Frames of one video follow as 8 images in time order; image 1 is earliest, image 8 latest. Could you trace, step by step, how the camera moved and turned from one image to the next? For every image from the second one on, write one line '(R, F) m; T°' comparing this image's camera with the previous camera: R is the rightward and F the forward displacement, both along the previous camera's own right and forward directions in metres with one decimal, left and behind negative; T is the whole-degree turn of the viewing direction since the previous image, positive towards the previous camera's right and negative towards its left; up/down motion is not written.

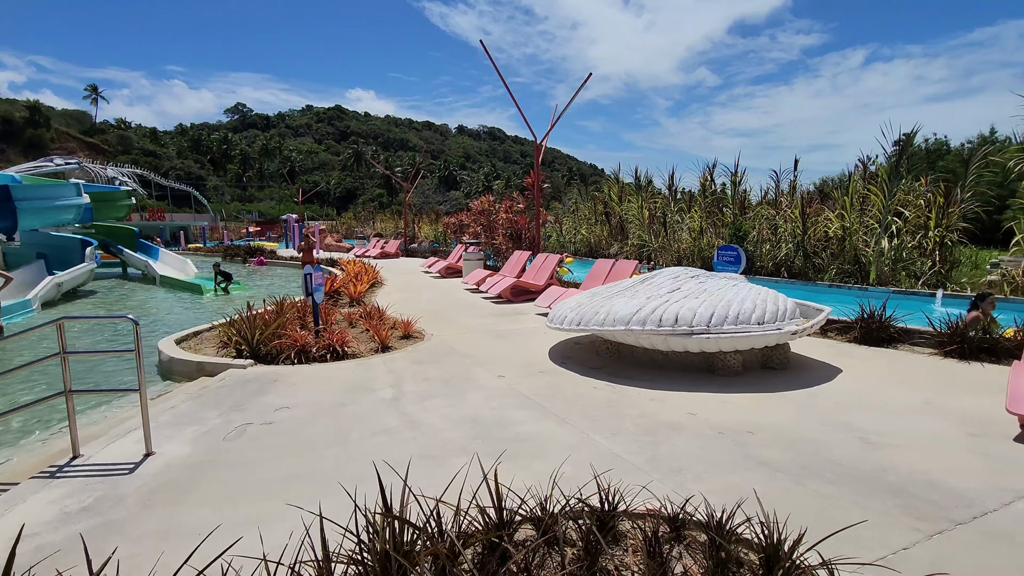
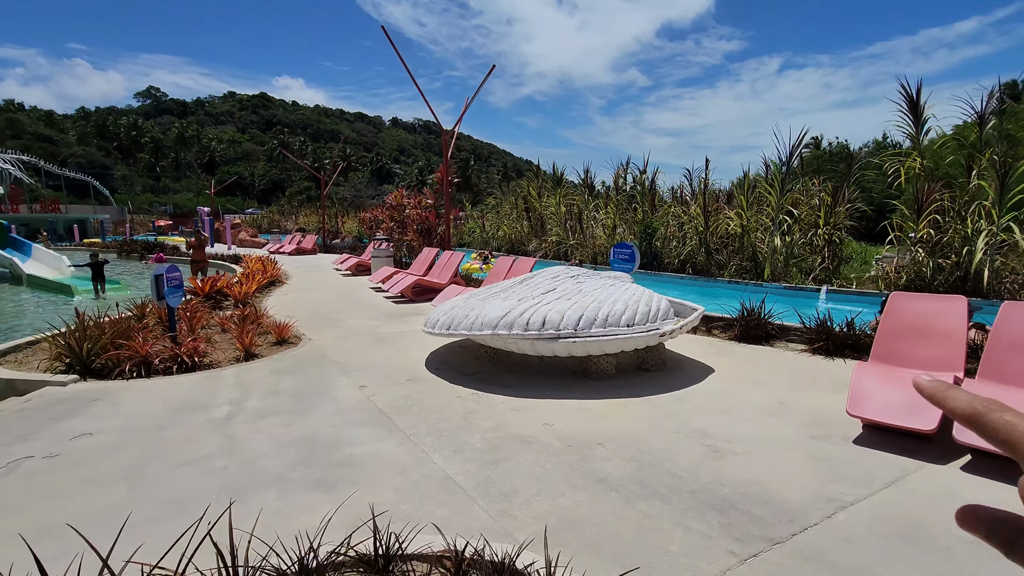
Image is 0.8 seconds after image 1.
(+0.8, +0.3) m; +7°
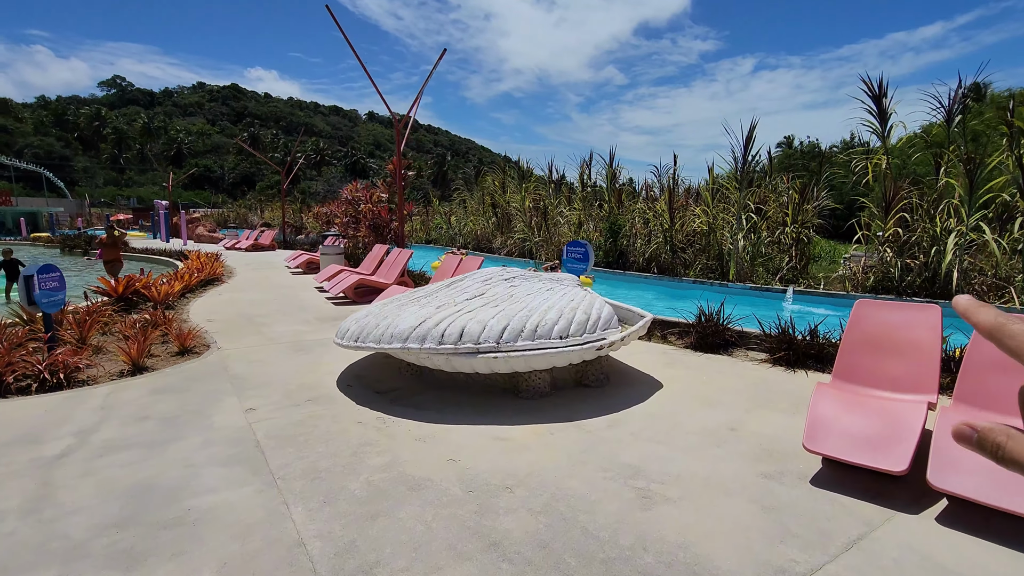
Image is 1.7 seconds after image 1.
(+0.5, +0.7) m; +2°
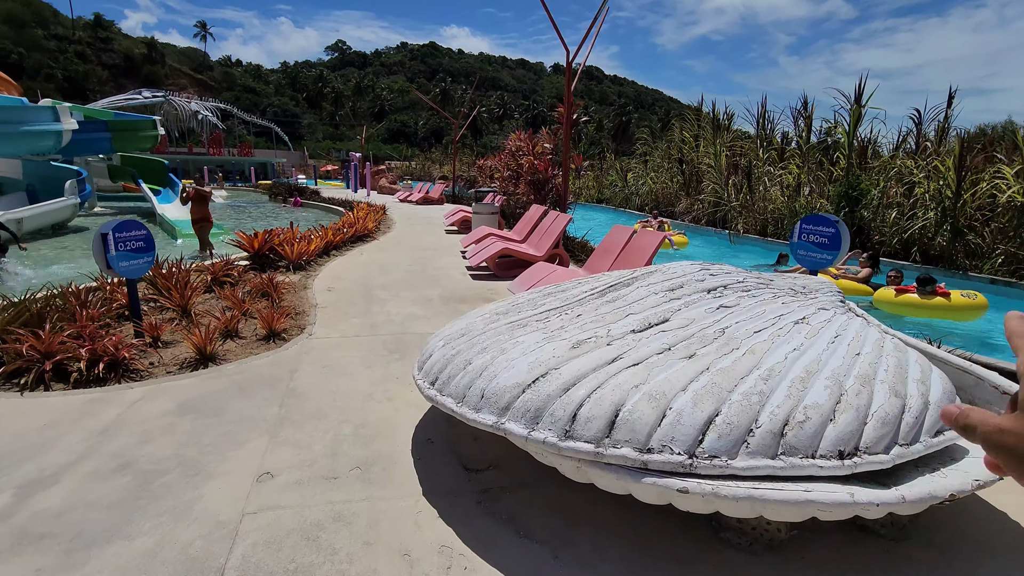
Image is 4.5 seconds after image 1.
(-0.2, +2.3) m; -18°
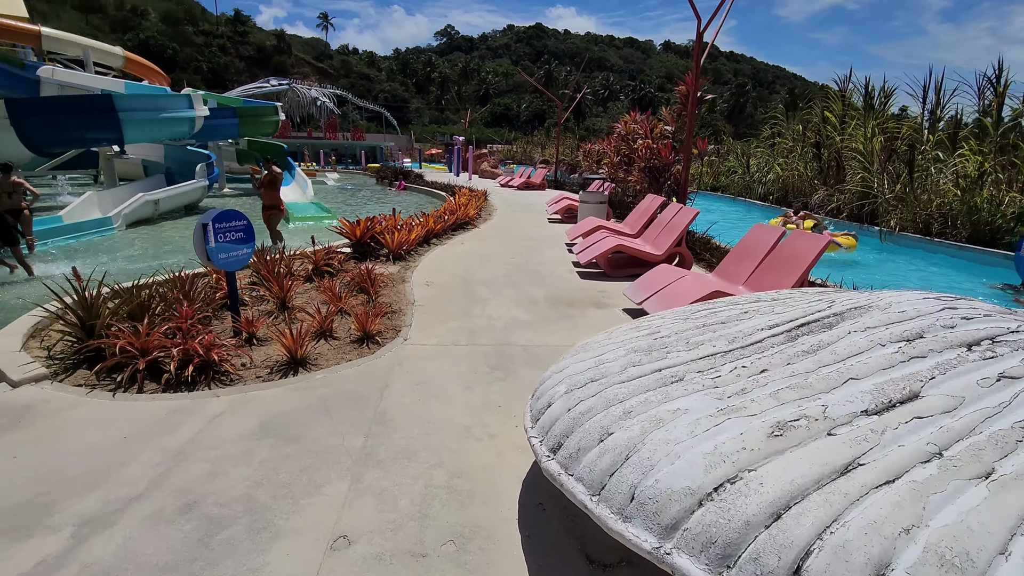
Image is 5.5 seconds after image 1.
(-0.2, +0.7) m; -10°
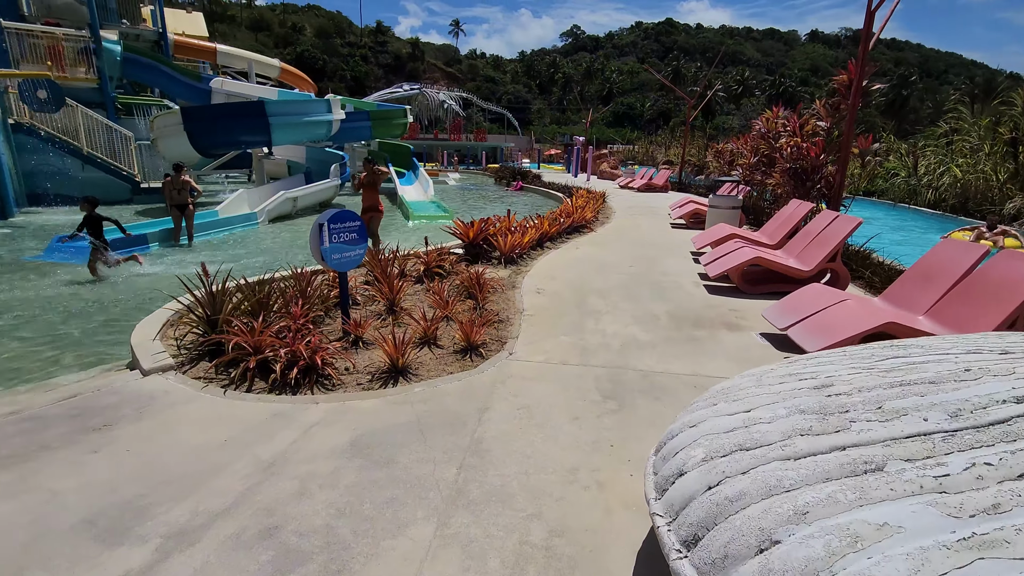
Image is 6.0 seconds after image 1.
(-0.1, +0.4) m; -12°
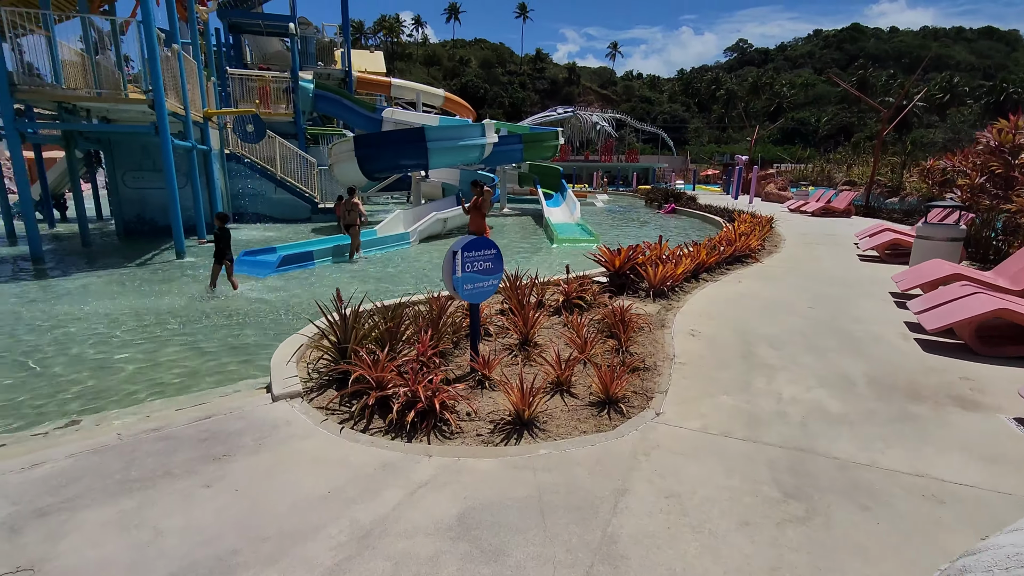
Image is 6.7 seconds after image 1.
(0.0, +0.6) m; -15°
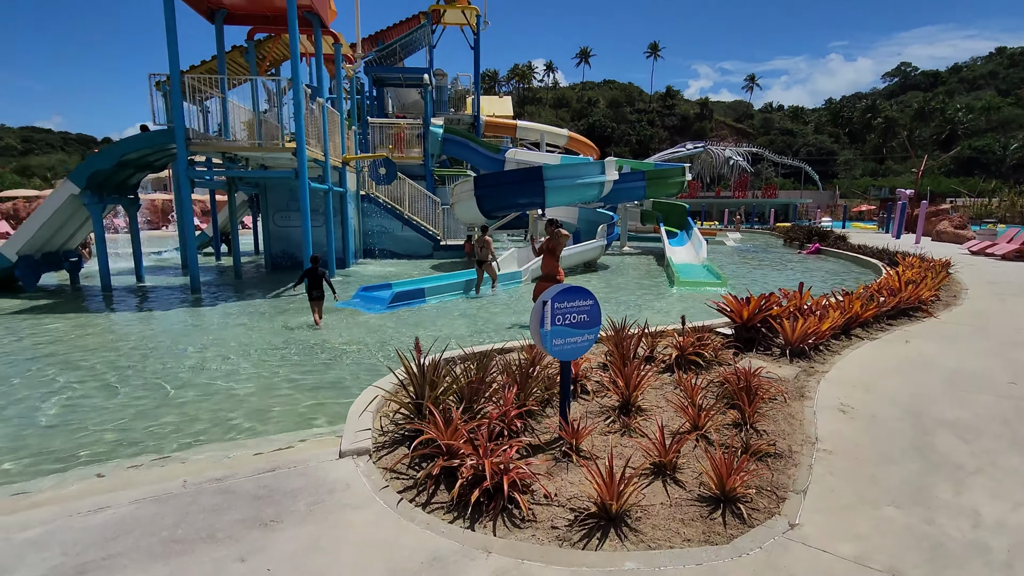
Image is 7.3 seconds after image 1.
(+0.2, +0.5) m; -13°
